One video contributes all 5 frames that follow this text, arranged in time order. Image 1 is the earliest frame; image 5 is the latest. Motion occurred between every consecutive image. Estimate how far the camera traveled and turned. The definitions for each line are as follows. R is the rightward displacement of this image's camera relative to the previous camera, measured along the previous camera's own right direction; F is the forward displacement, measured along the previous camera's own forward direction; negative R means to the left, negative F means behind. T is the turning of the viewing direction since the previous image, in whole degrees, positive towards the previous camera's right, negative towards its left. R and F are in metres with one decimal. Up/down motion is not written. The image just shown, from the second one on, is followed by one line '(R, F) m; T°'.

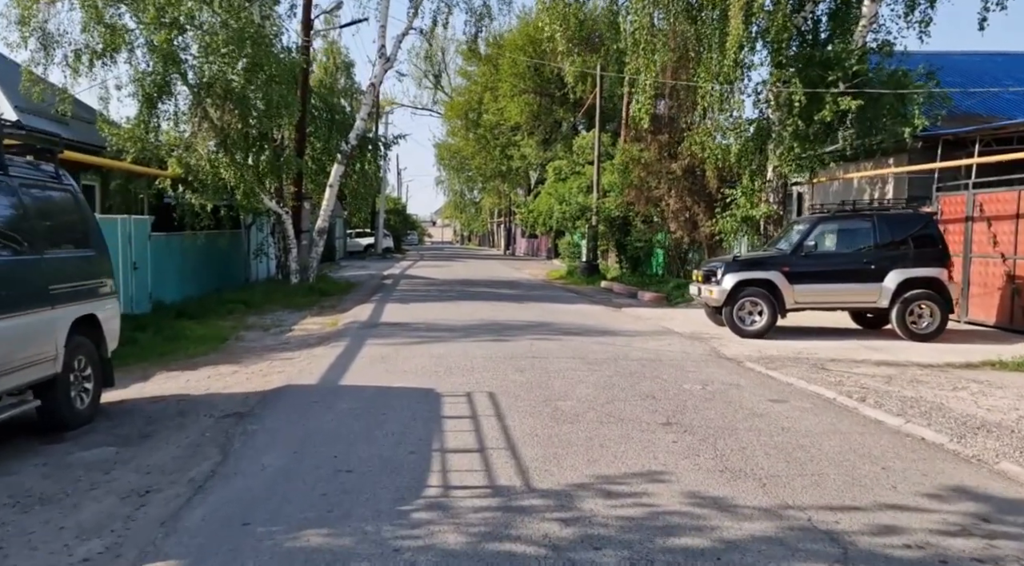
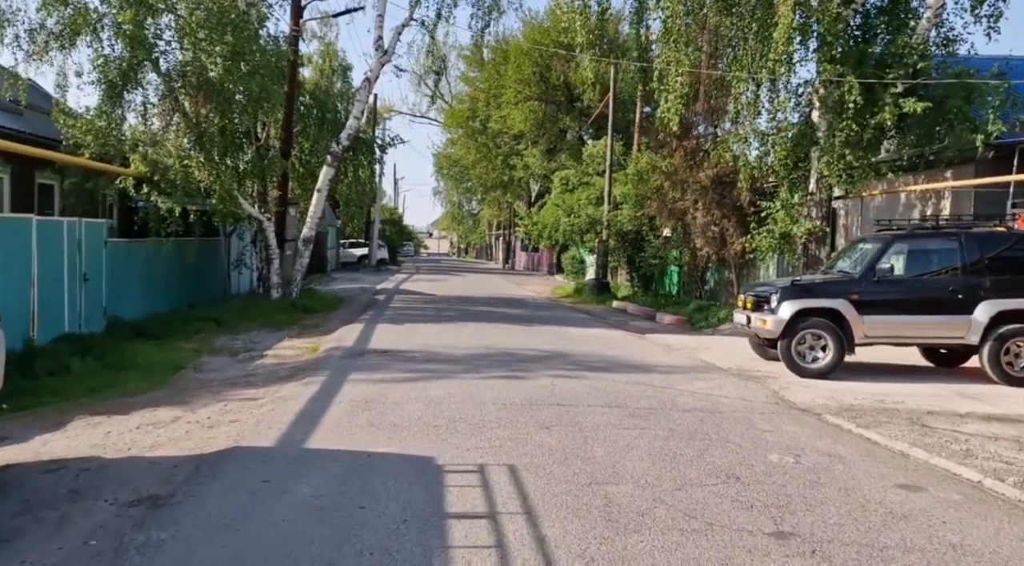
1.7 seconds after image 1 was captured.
(-0.3, +2.0) m; 0°
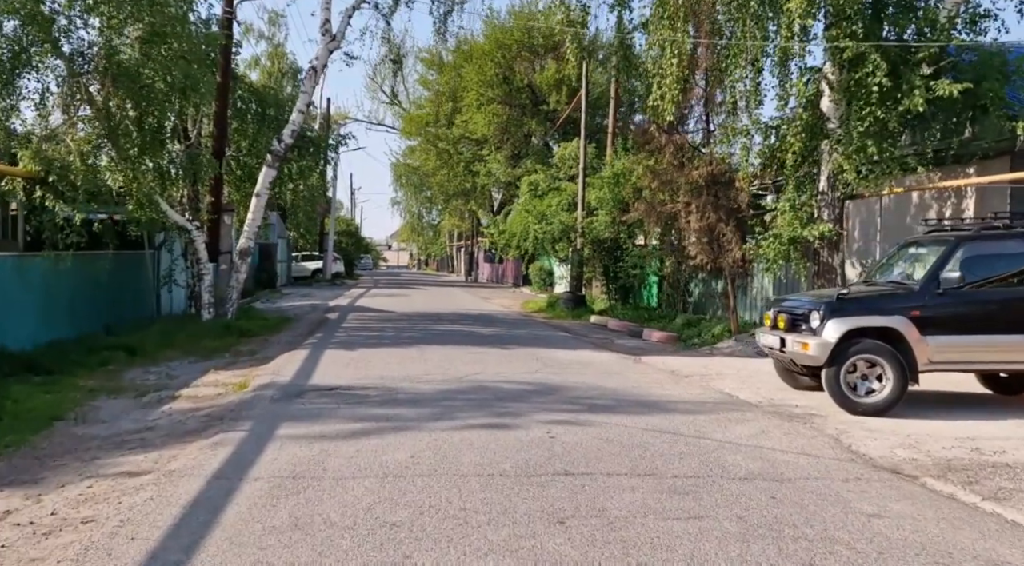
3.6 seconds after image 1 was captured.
(-0.2, +2.2) m; +3°
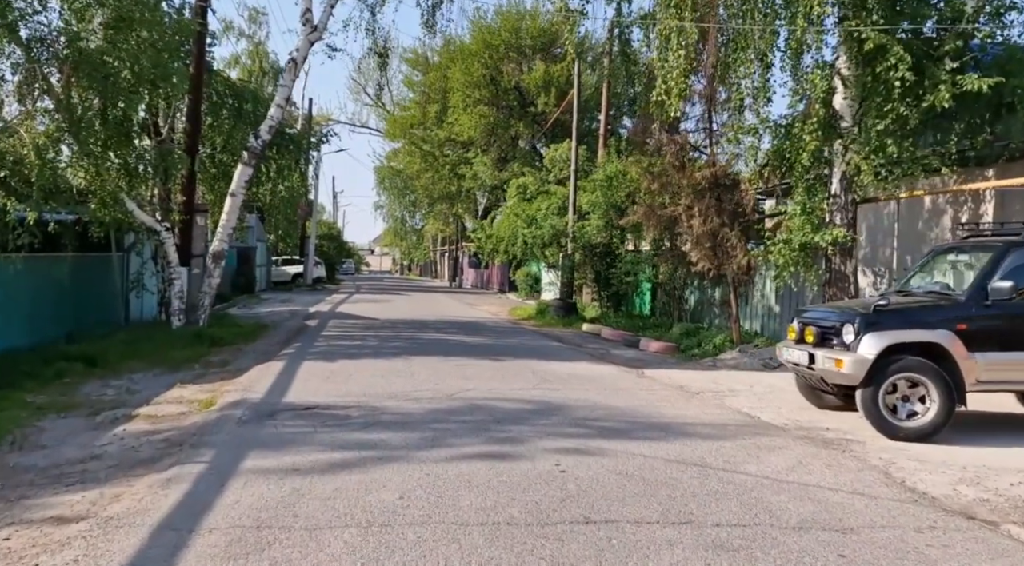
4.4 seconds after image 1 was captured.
(-0.2, +0.9) m; +1°
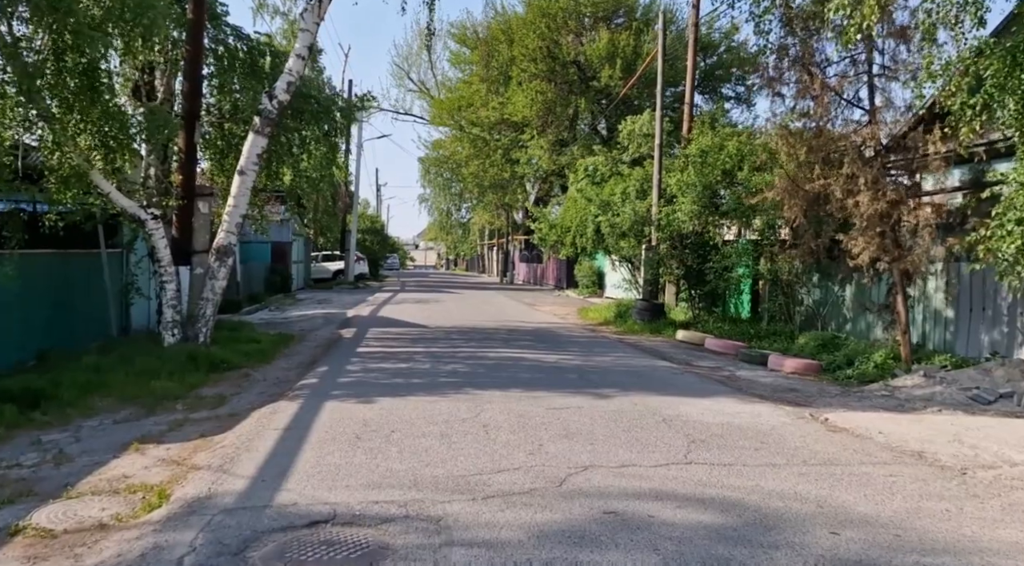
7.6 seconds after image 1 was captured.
(-0.8, +3.7) m; -3°
